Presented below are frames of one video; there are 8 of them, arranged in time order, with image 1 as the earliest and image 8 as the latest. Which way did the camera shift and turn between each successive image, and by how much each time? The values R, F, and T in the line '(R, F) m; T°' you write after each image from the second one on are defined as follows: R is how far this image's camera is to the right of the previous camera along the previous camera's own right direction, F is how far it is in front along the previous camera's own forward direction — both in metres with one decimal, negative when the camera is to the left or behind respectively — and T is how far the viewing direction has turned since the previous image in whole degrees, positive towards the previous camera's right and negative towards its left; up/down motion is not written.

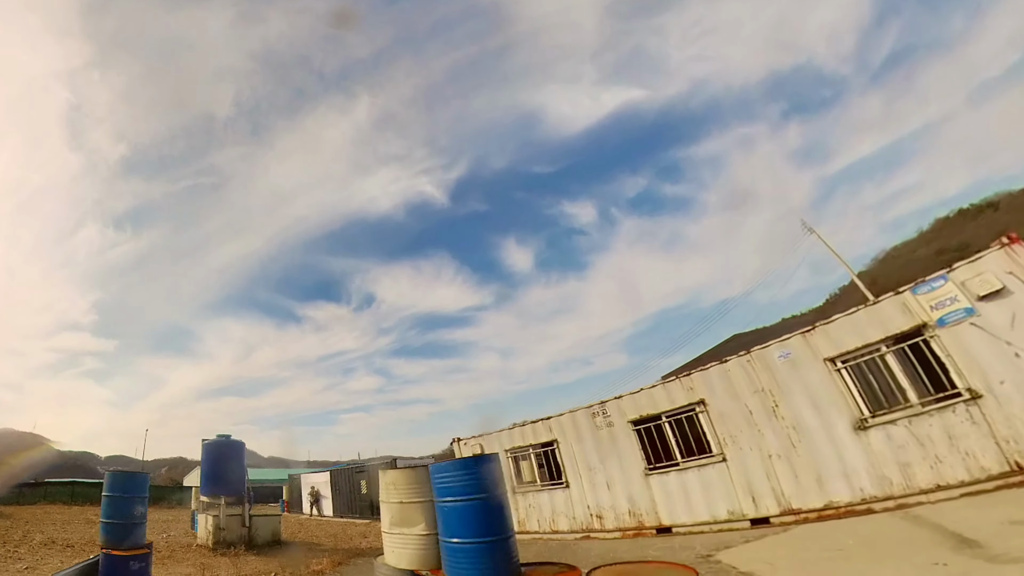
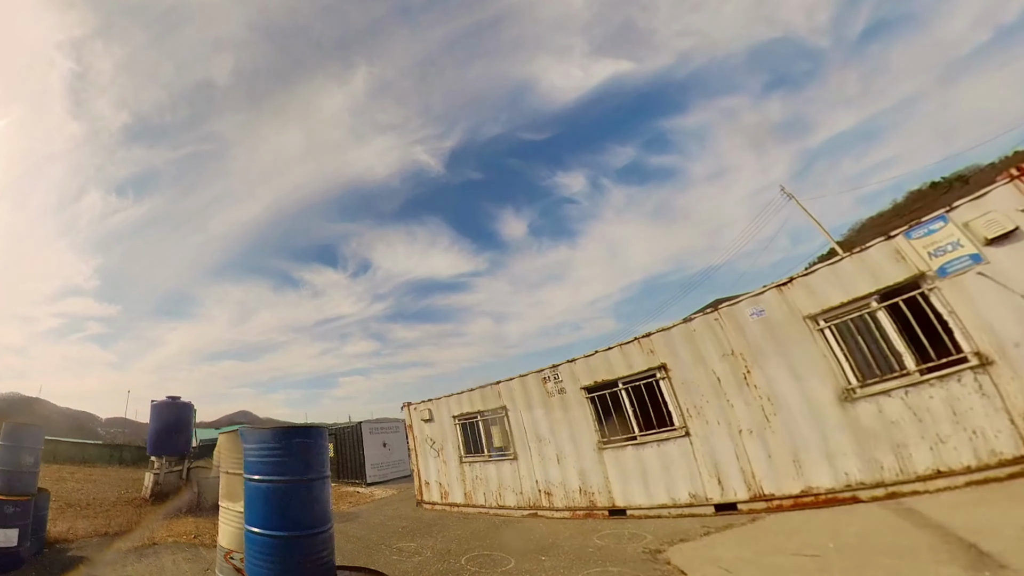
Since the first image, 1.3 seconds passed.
(+1.2, +0.9) m; -2°
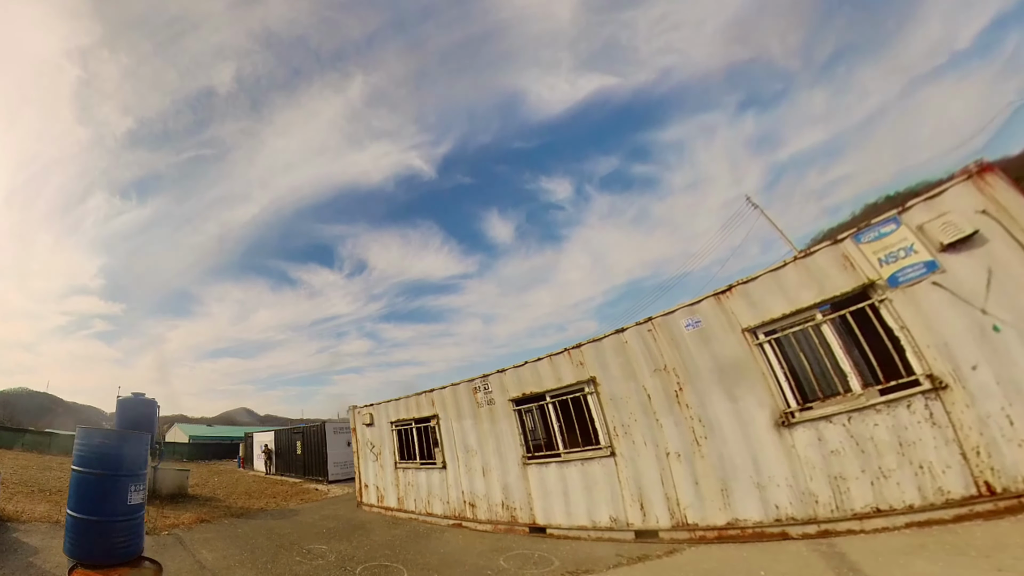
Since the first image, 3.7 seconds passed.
(+1.5, +0.5) m; -2°
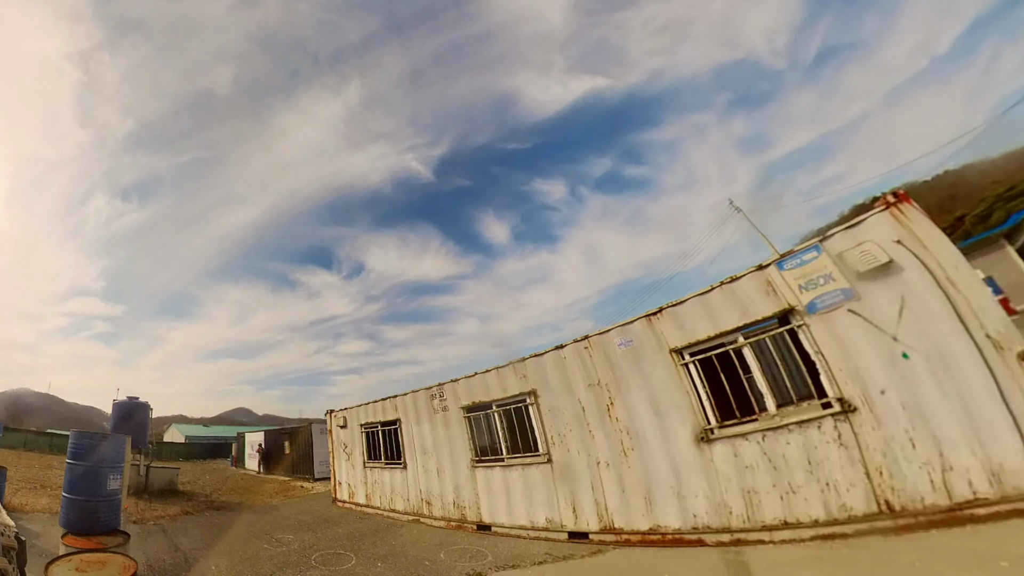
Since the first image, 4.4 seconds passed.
(+0.9, -0.3) m; -1°
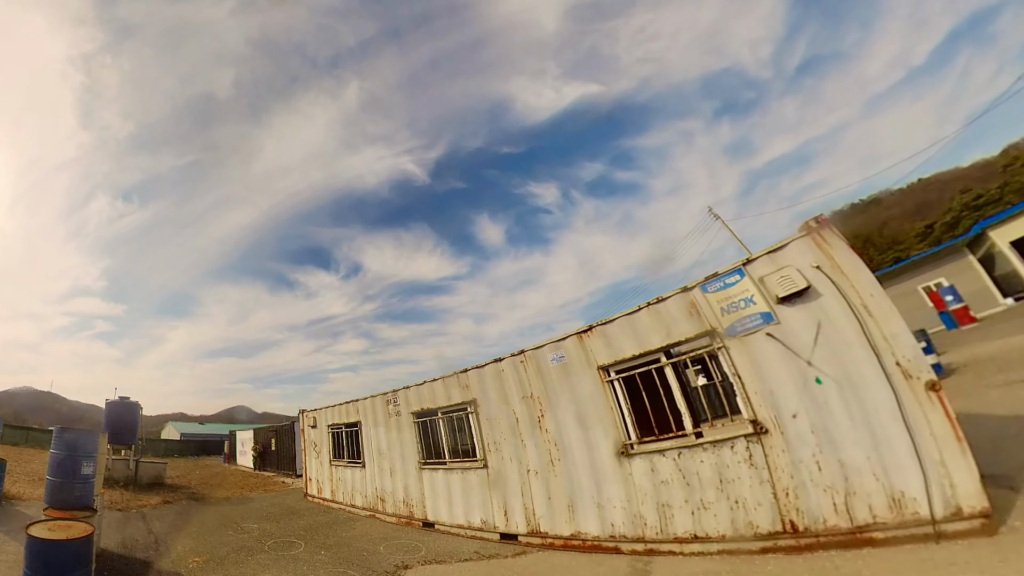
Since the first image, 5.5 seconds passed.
(+1.0, -0.2) m; -1°
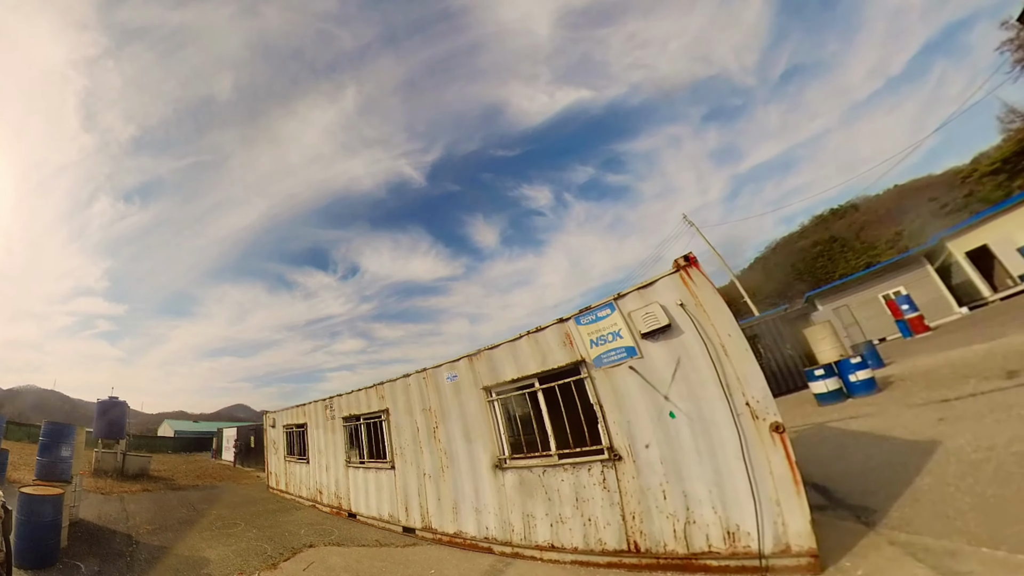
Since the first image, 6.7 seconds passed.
(+0.7, -0.4) m; 0°
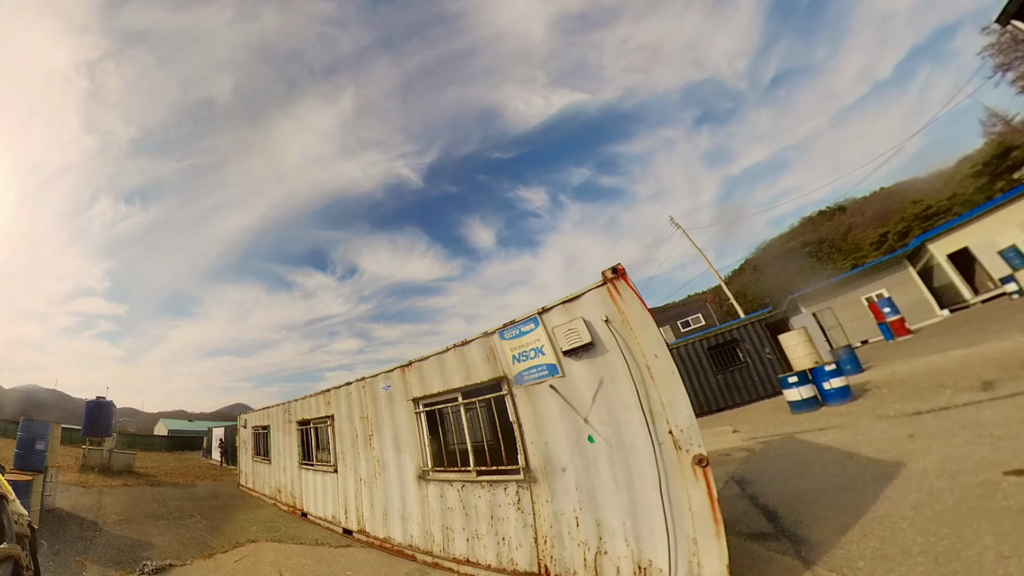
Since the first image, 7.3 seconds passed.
(+0.5, -0.2) m; 0°
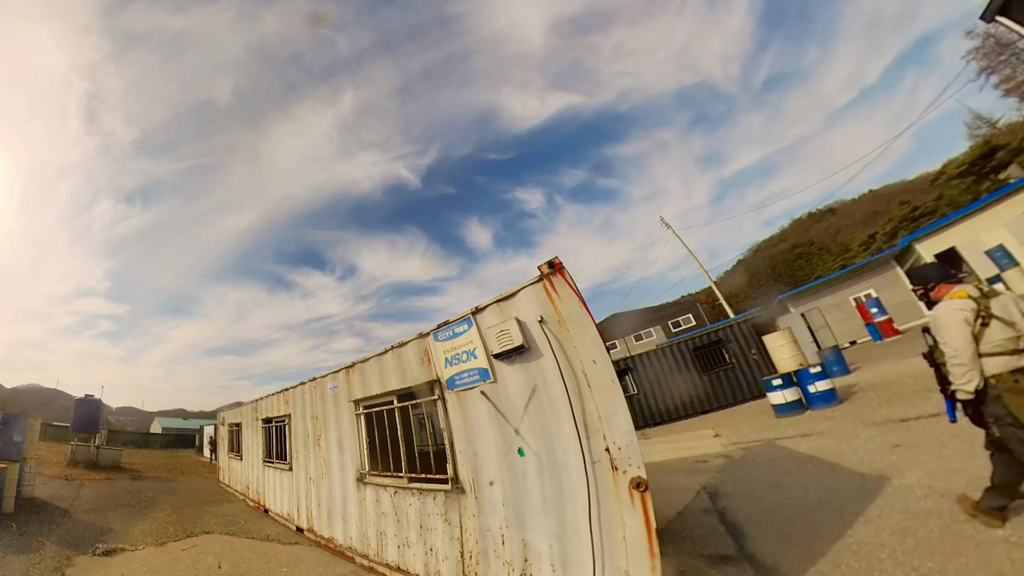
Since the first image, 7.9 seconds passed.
(+0.4, -0.1) m; 0°
